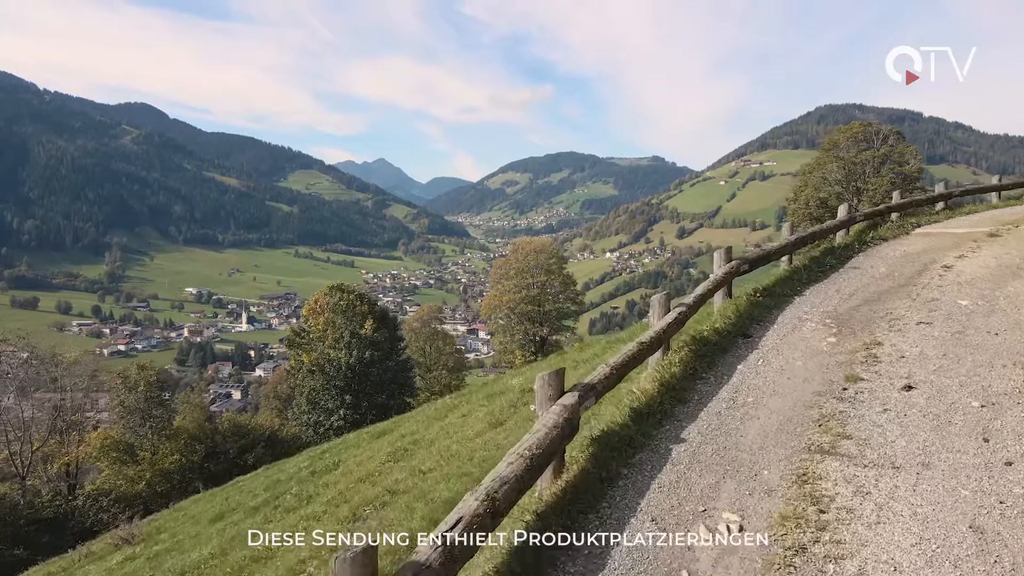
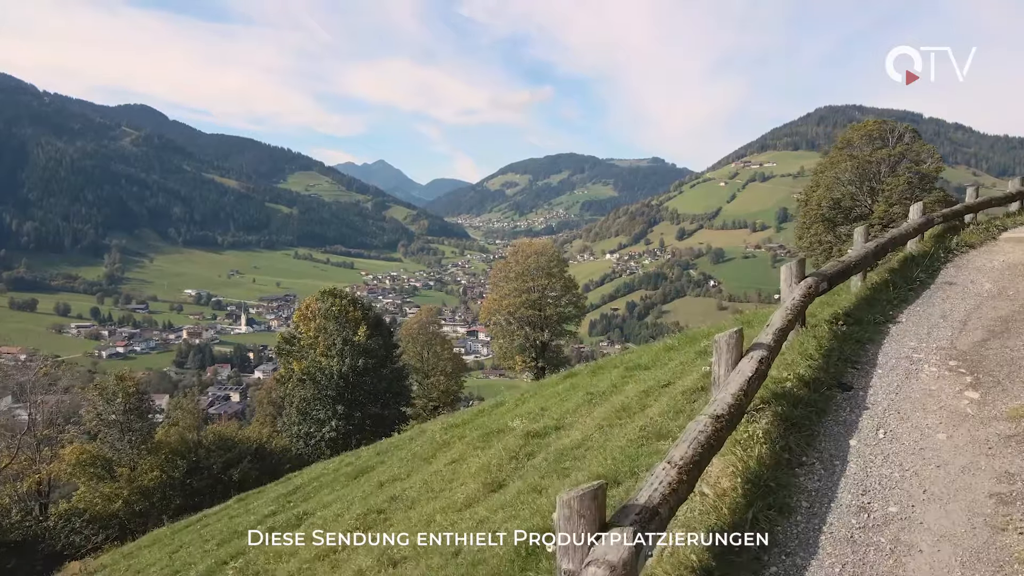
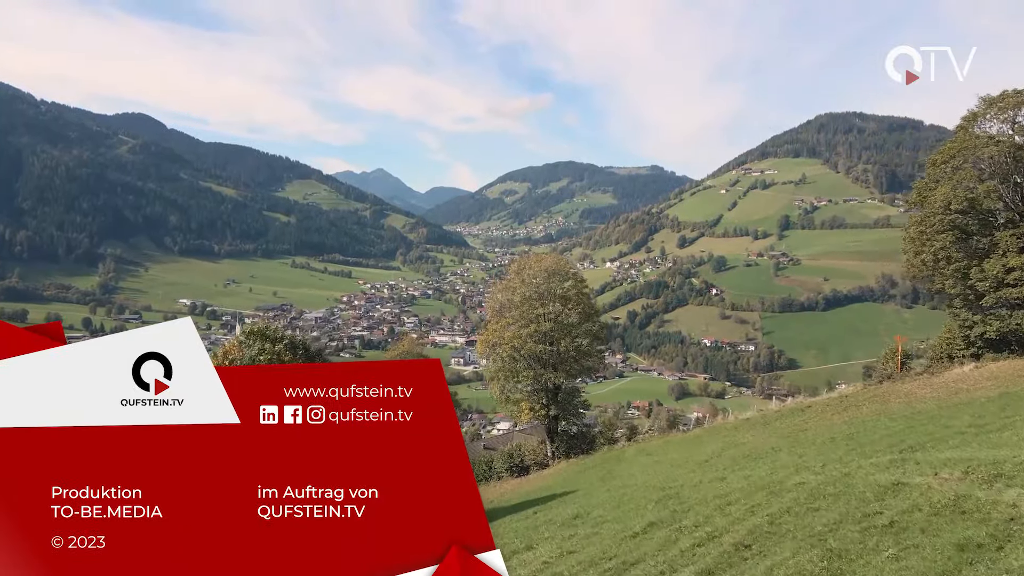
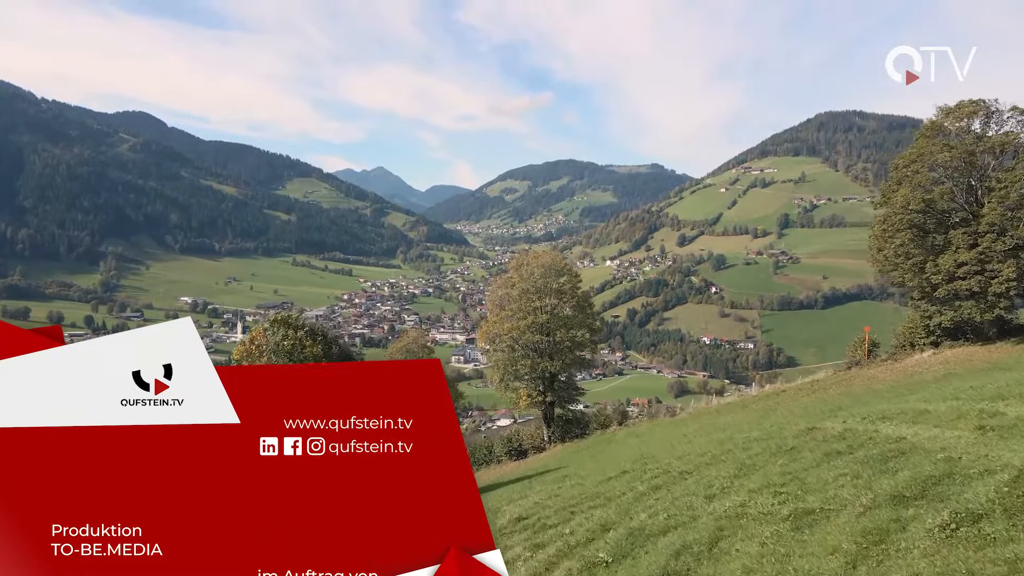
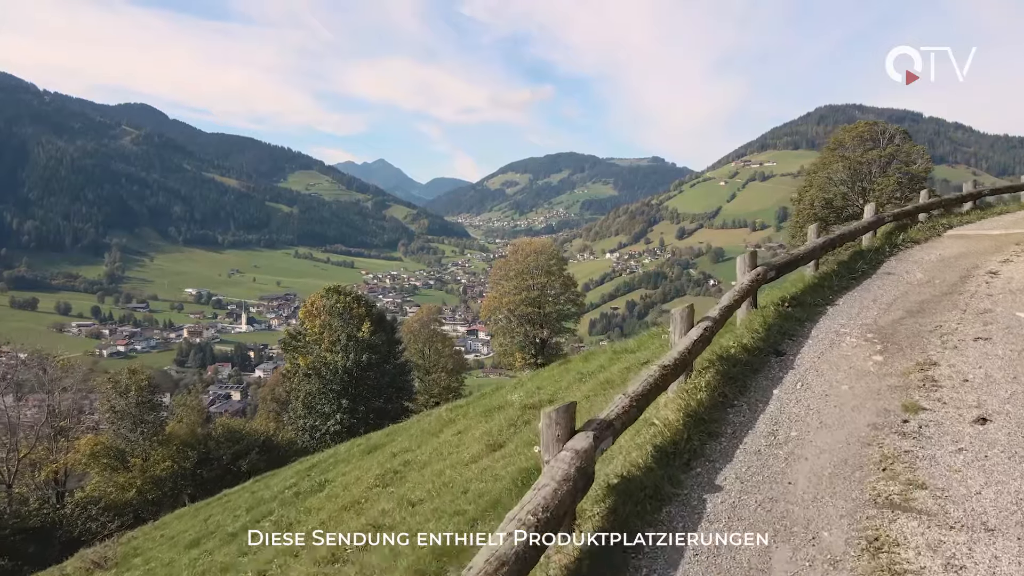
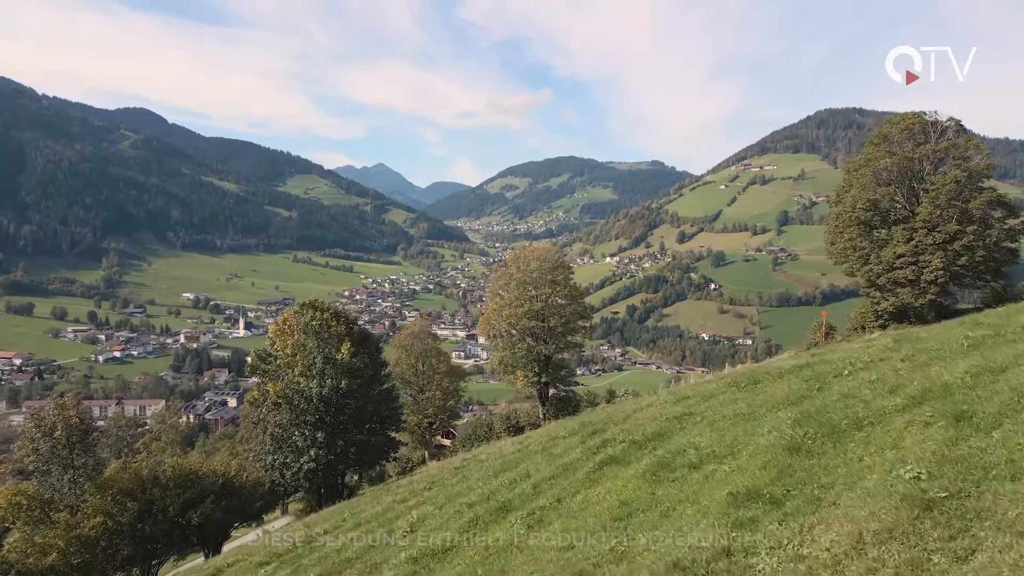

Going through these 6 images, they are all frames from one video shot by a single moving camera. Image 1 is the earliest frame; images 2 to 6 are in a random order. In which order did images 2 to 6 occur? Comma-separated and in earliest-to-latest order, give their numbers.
5, 2, 6, 4, 3
